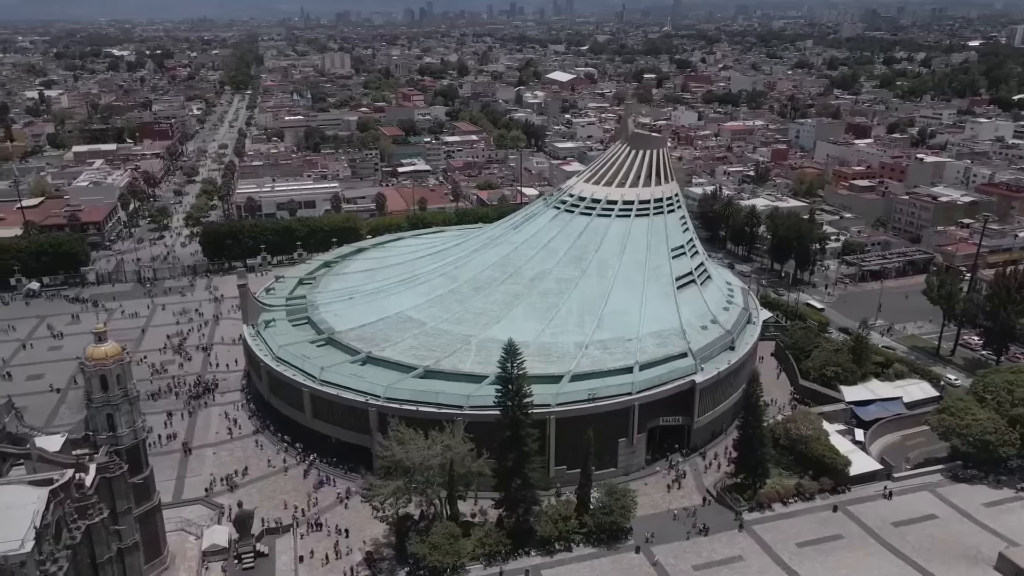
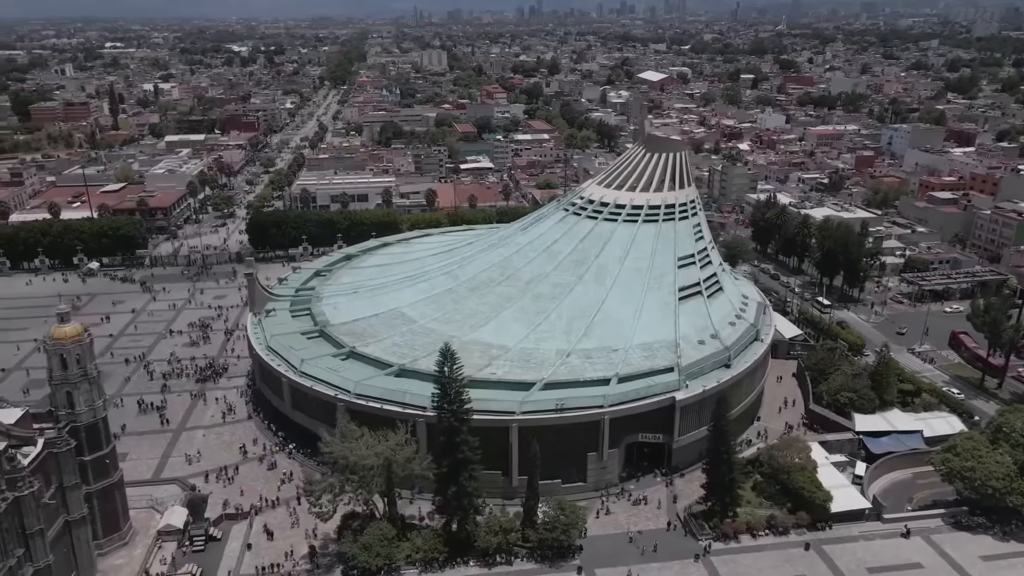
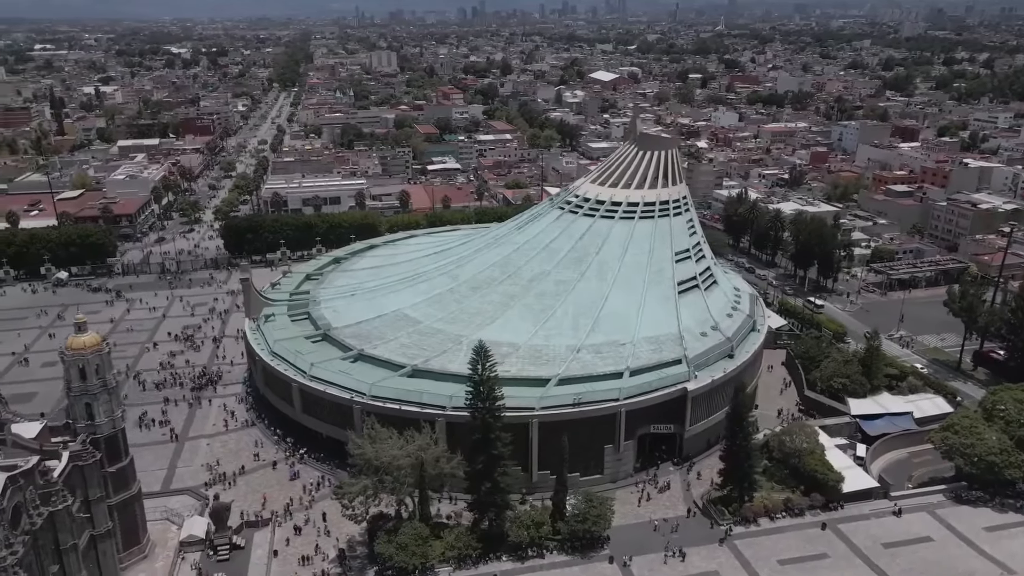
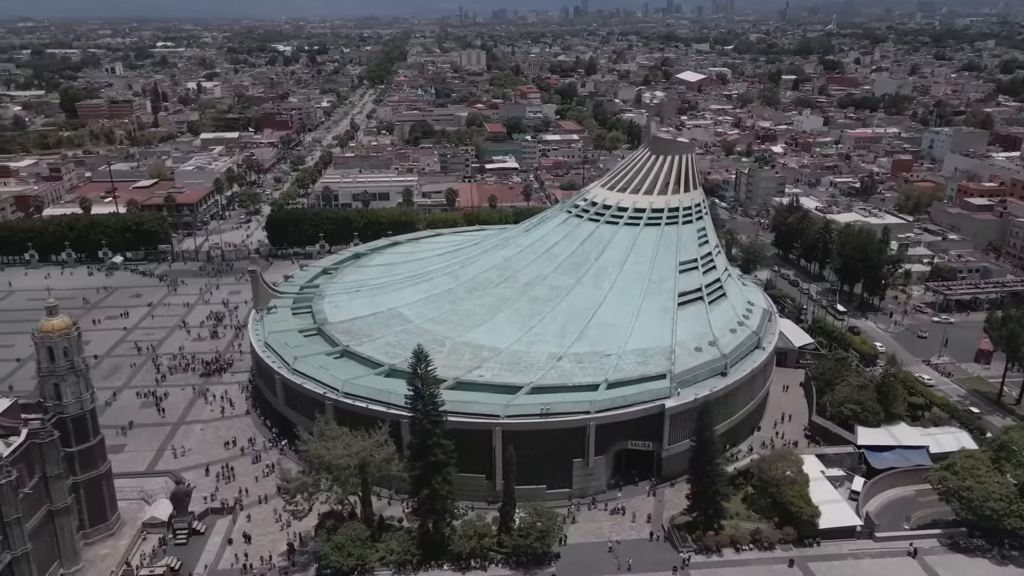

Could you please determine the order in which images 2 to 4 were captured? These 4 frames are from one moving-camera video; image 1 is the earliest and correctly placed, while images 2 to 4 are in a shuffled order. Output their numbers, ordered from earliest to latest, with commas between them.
3, 2, 4
